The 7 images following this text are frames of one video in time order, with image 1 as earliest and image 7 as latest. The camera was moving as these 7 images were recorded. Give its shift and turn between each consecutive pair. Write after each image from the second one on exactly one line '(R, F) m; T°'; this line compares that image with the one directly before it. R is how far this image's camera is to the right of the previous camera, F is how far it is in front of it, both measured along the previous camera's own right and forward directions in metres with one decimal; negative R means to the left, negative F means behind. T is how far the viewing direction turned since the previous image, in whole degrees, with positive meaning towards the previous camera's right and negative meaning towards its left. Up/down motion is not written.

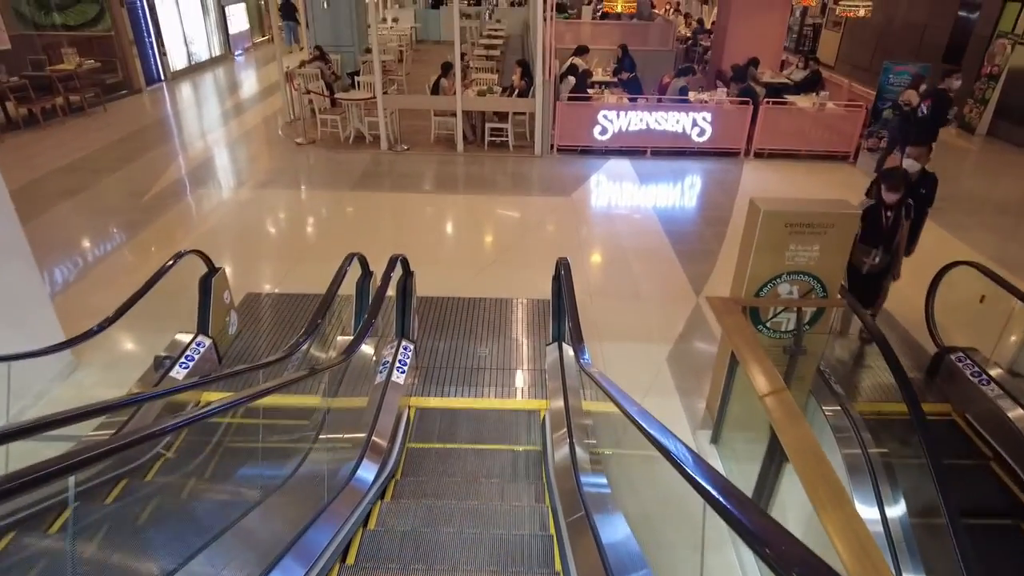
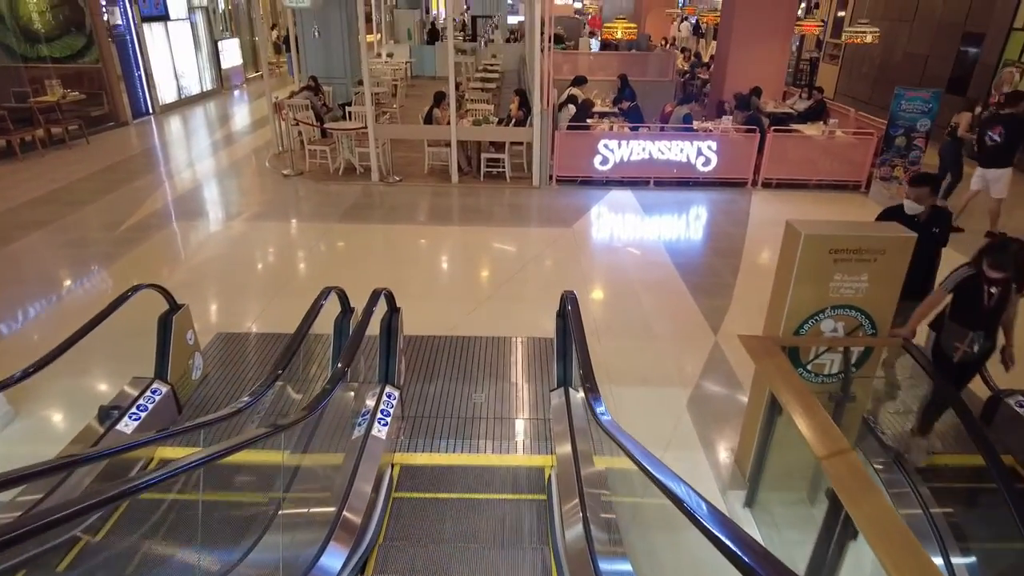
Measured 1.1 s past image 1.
(0.0, +0.5) m; 0°
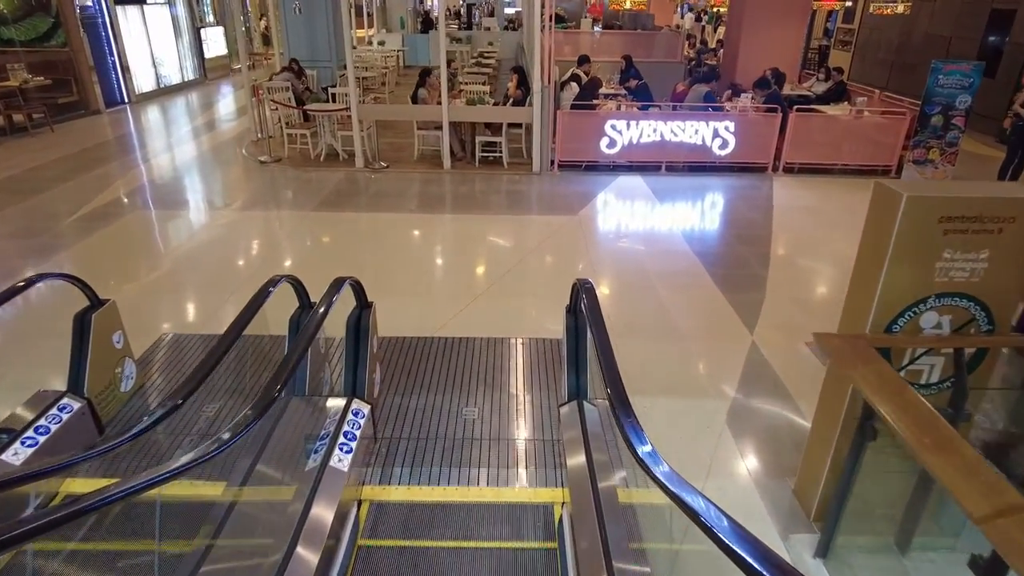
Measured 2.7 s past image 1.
(0.0, +0.7) m; 0°
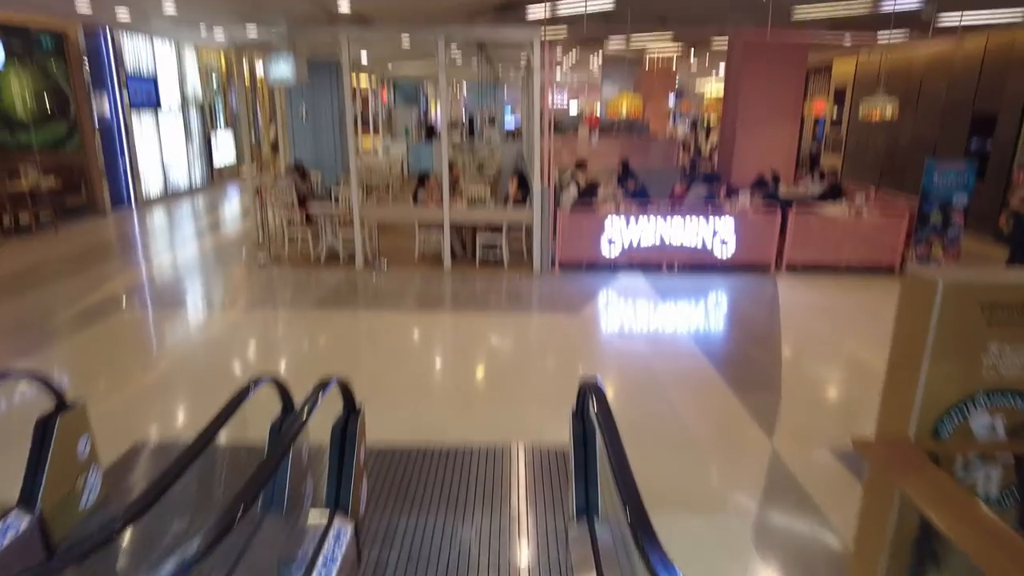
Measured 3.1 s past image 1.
(0.0, +0.2) m; 0°
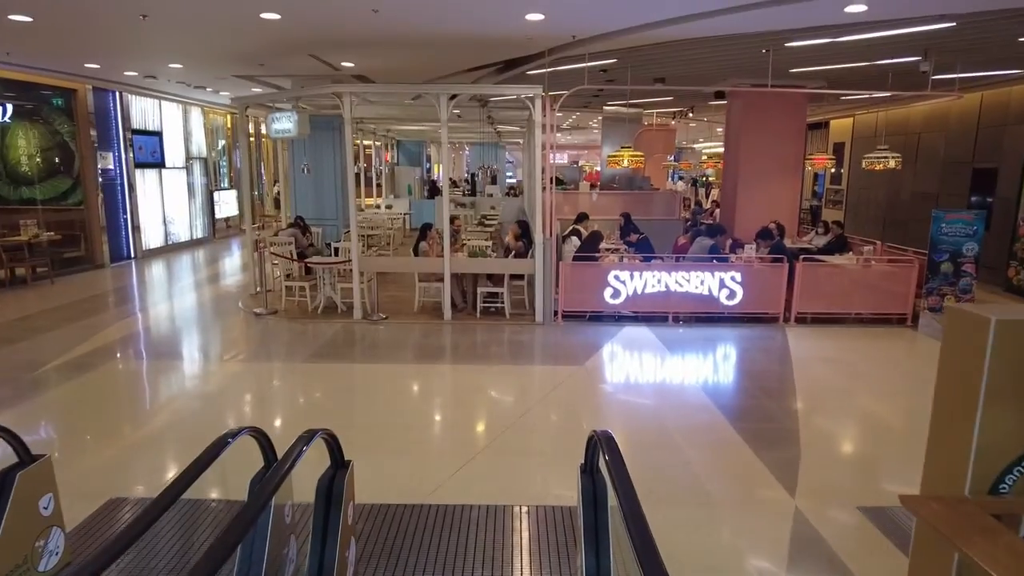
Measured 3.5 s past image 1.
(0.0, +0.2) m; 0°
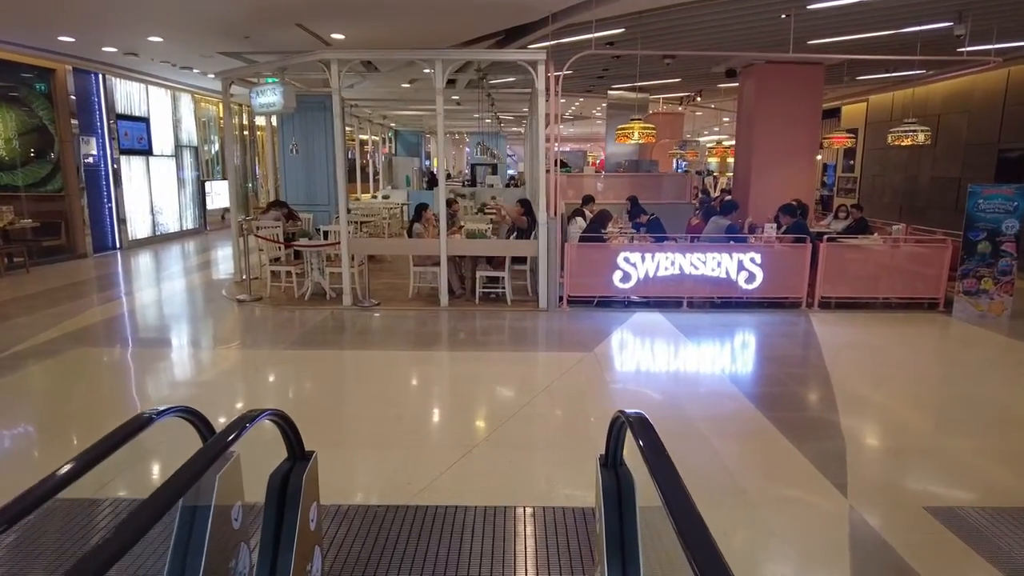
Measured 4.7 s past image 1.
(0.0, +0.5) m; 0°
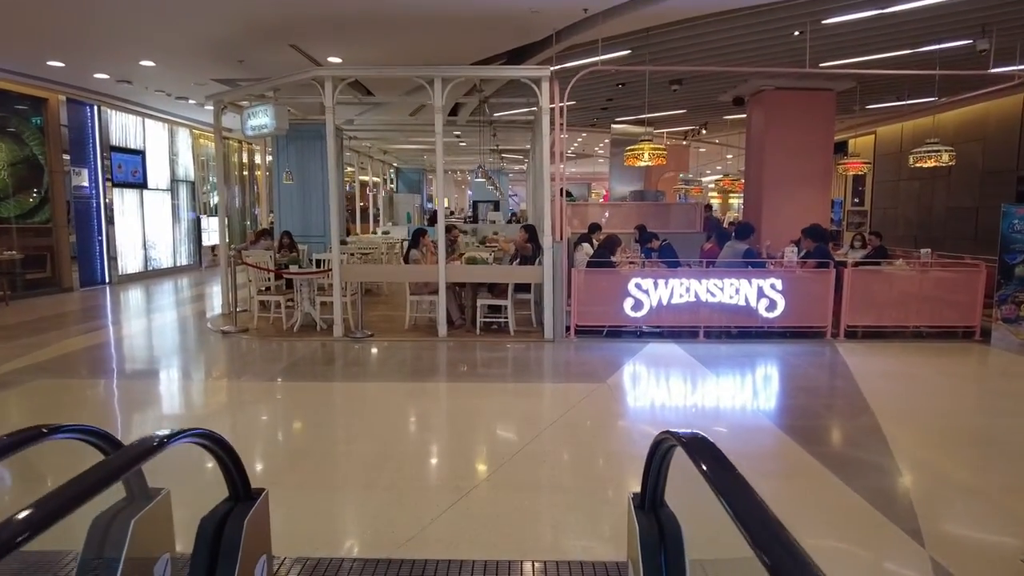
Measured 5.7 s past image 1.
(0.0, +0.5) m; 0°
